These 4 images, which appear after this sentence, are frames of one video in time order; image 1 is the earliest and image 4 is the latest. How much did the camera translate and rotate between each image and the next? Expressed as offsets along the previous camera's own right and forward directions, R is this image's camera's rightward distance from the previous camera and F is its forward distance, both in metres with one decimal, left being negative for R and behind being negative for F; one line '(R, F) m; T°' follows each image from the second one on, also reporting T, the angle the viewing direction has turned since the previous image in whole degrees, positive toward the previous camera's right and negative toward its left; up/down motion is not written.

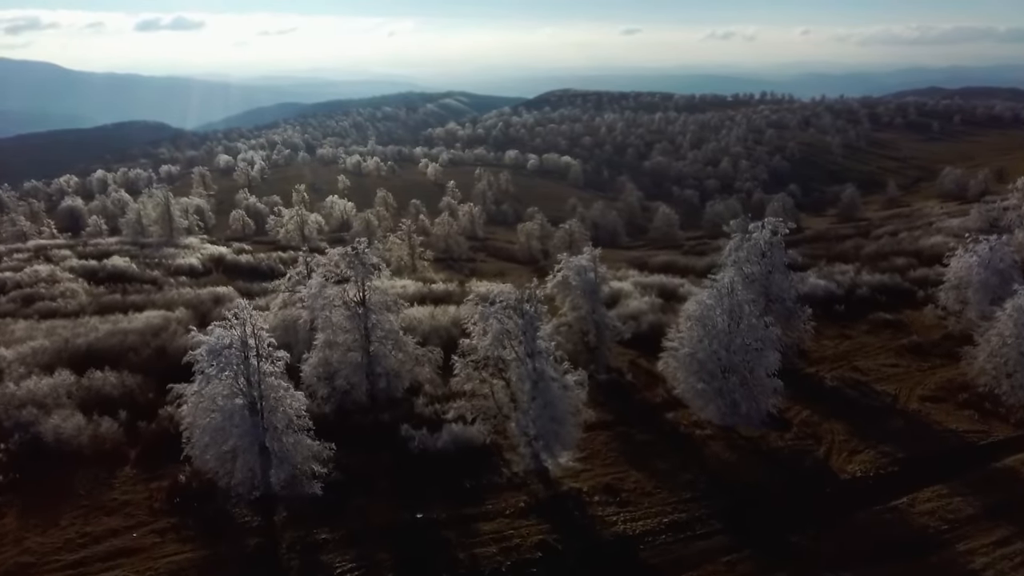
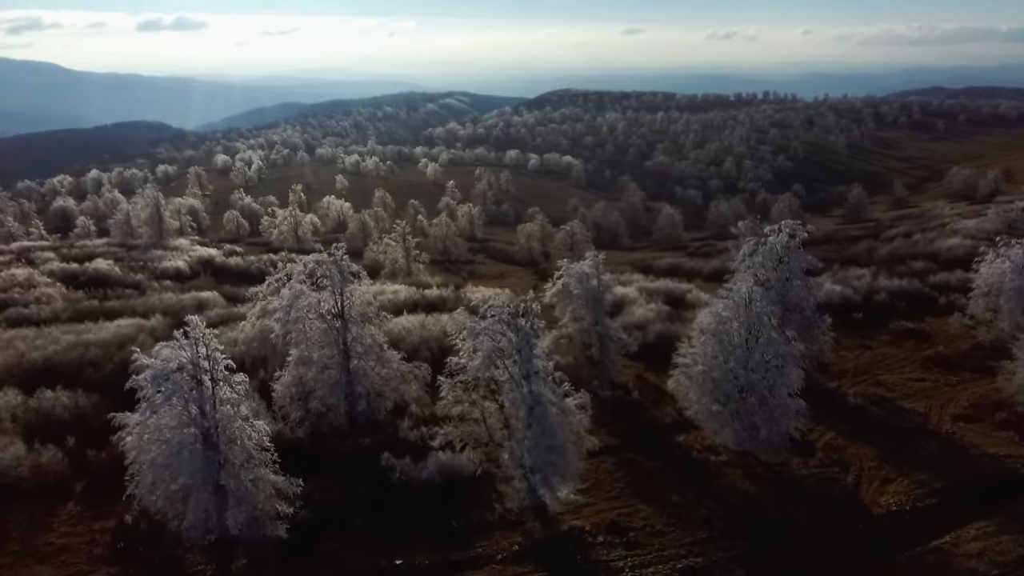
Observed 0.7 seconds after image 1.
(+0.4, +3.5) m; 0°
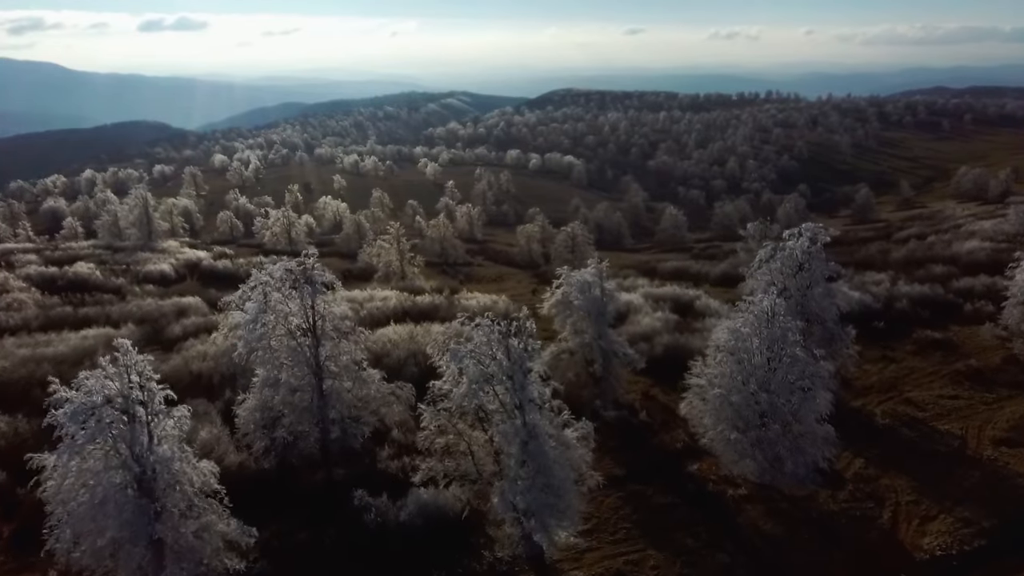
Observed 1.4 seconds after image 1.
(+0.5, +3.6) m; 0°
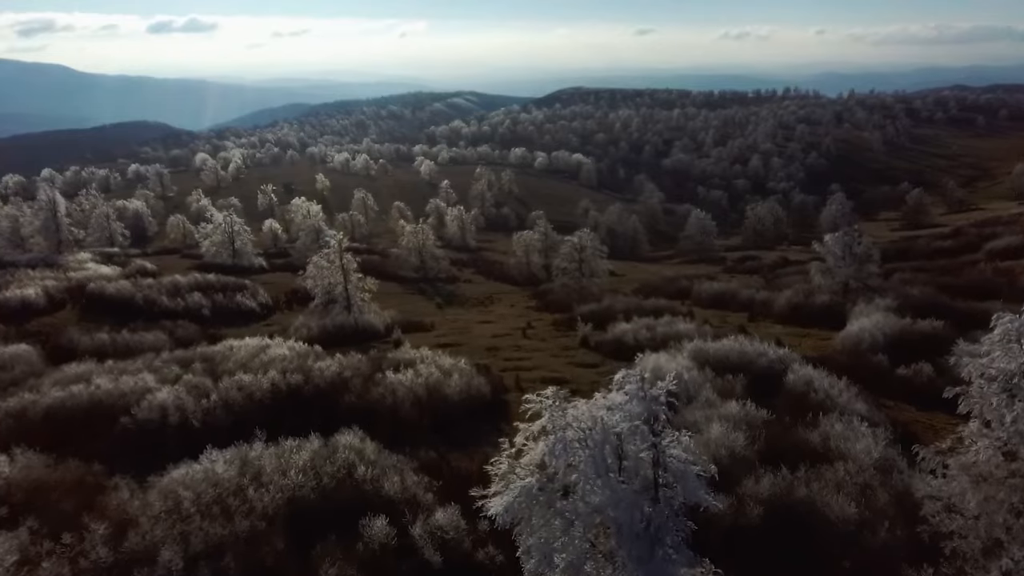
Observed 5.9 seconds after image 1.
(+2.9, +22.8) m; -1°
